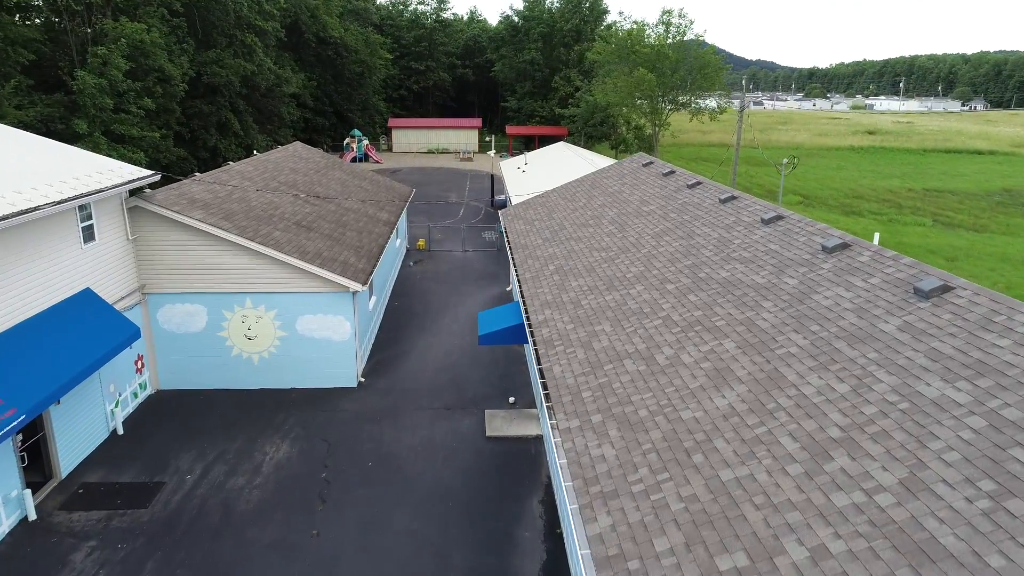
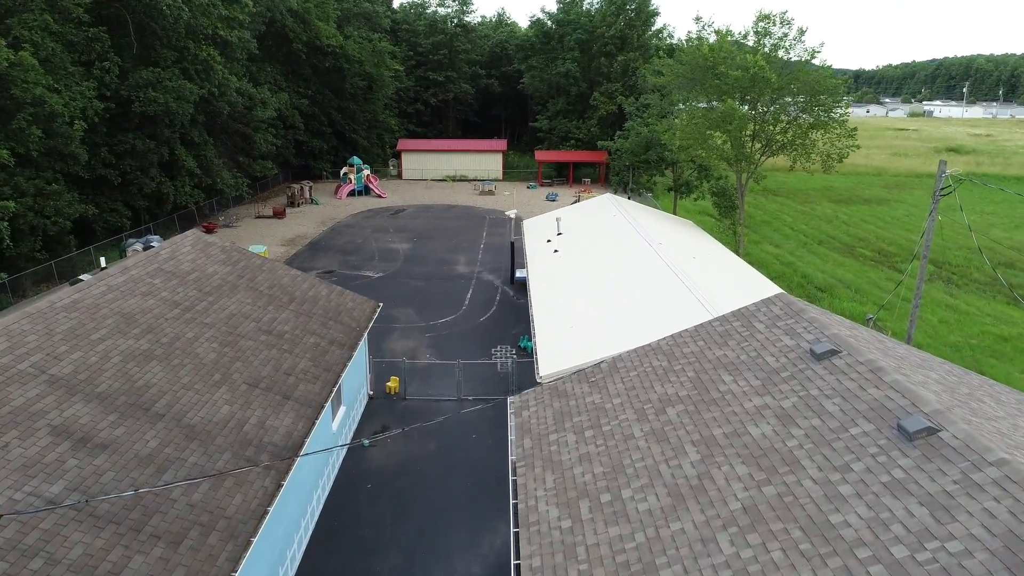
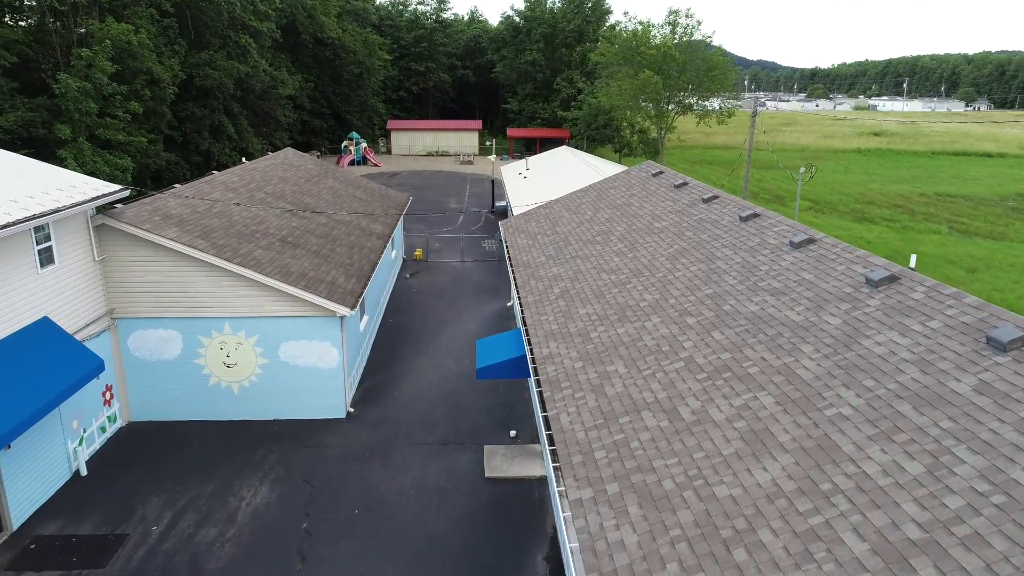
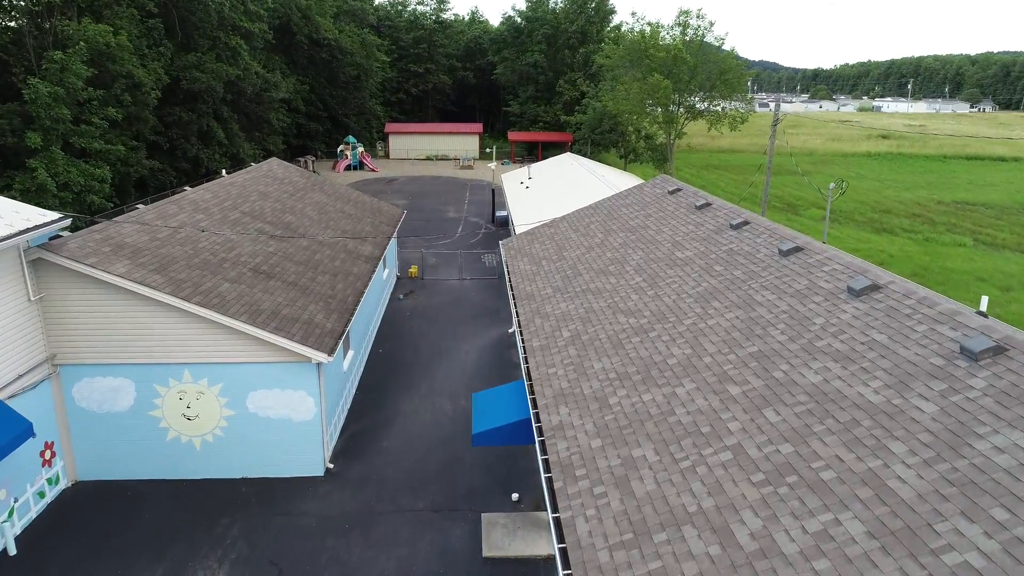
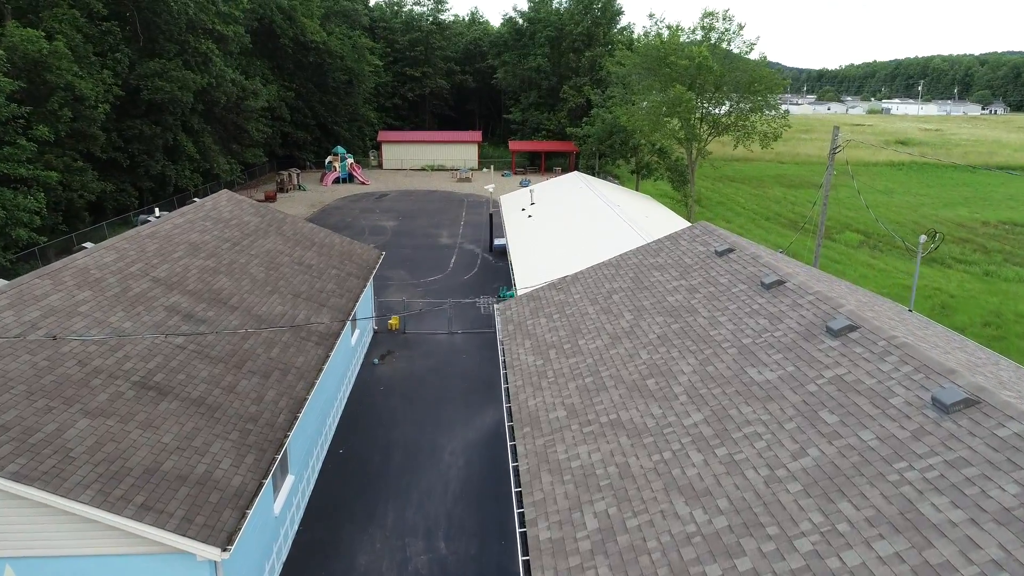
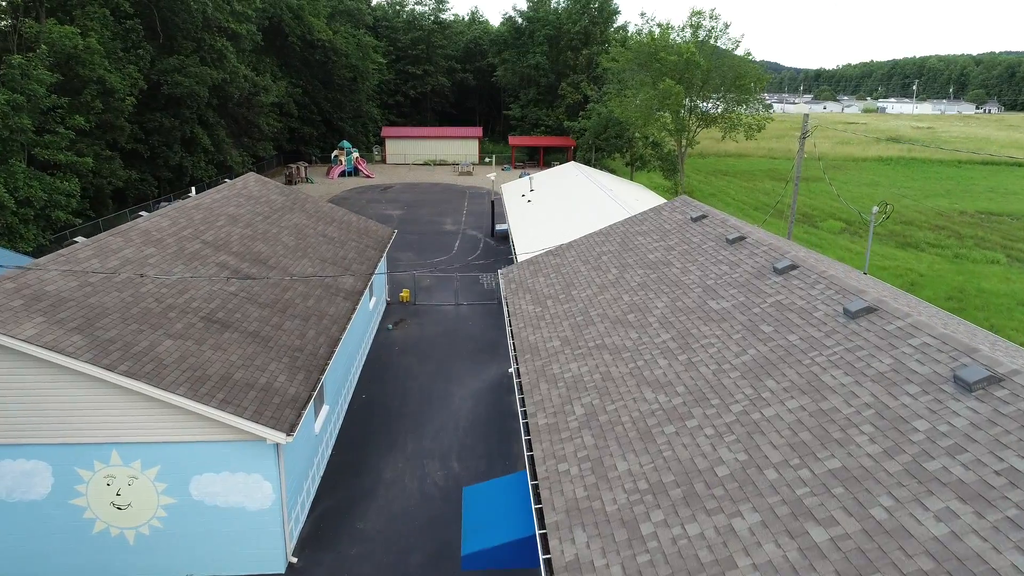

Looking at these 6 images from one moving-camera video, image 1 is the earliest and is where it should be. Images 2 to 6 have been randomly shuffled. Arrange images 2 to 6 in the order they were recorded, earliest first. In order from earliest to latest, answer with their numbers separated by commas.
3, 4, 6, 5, 2
